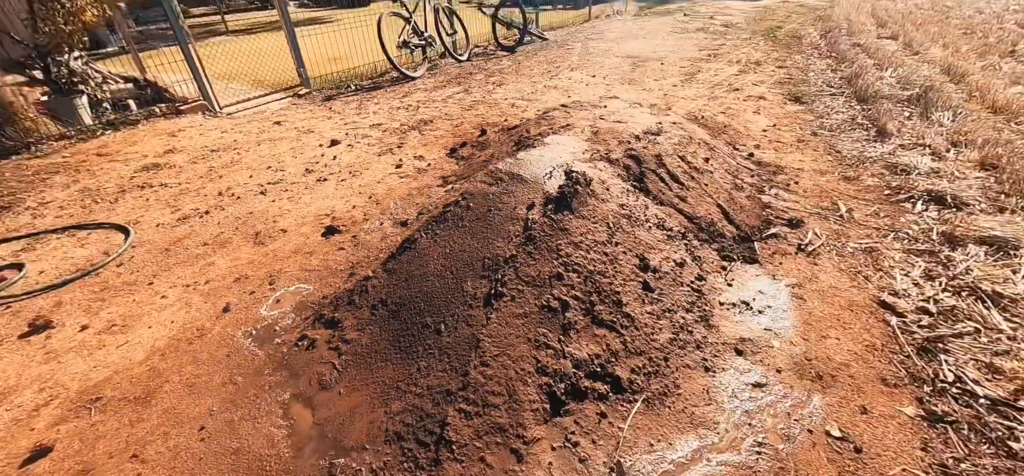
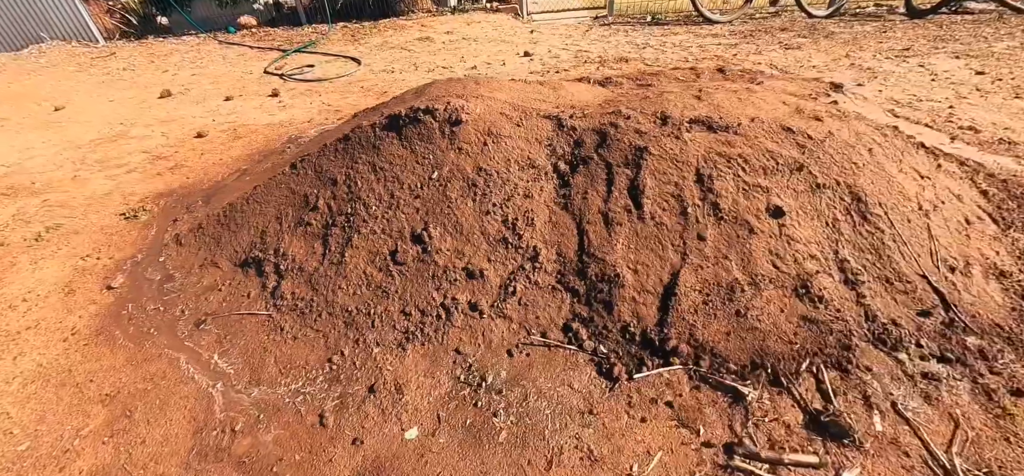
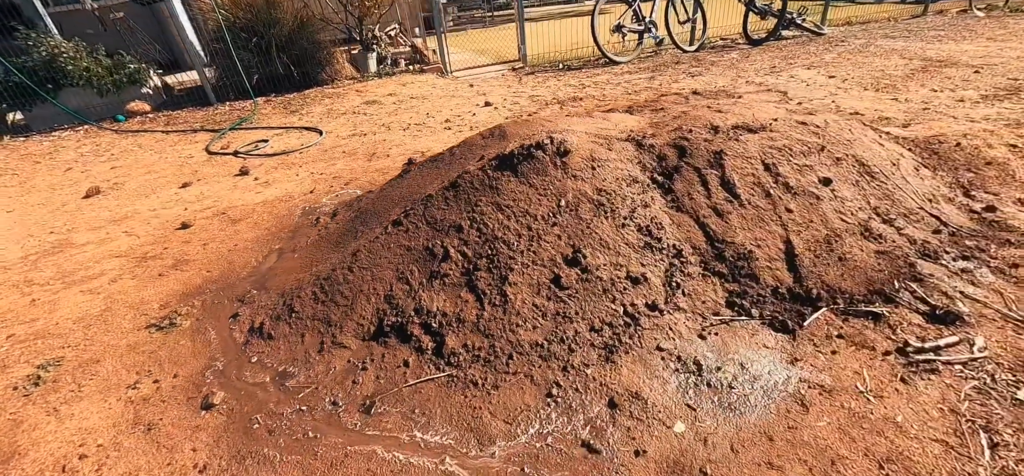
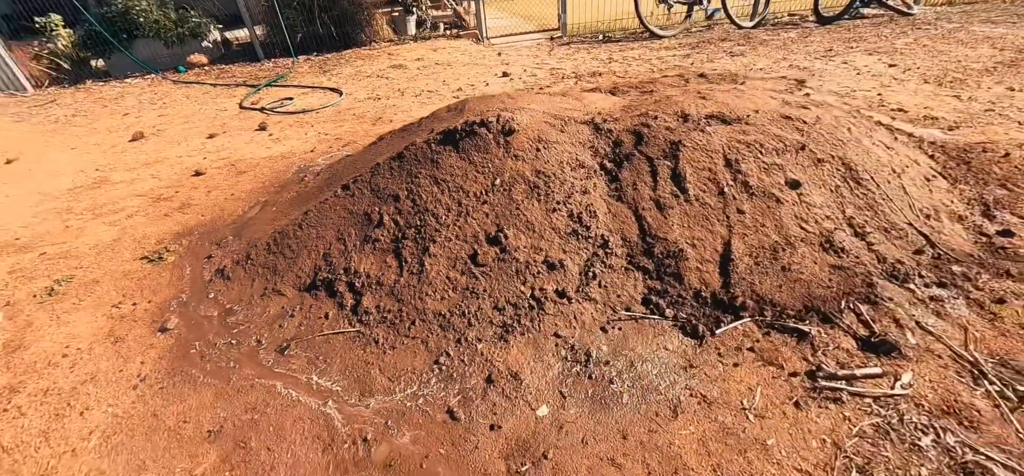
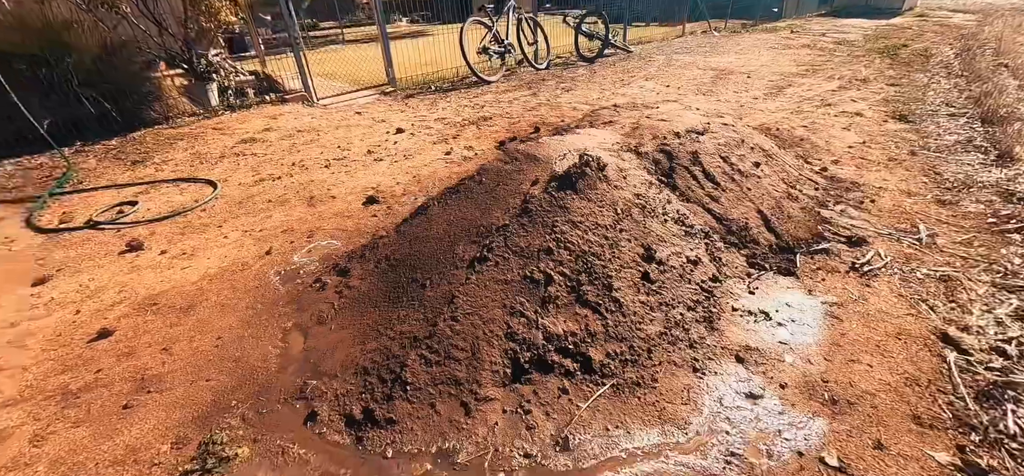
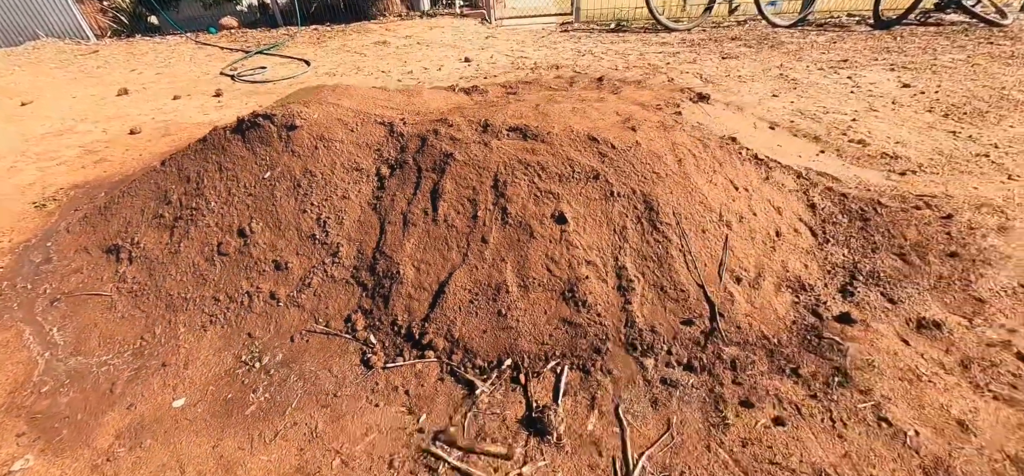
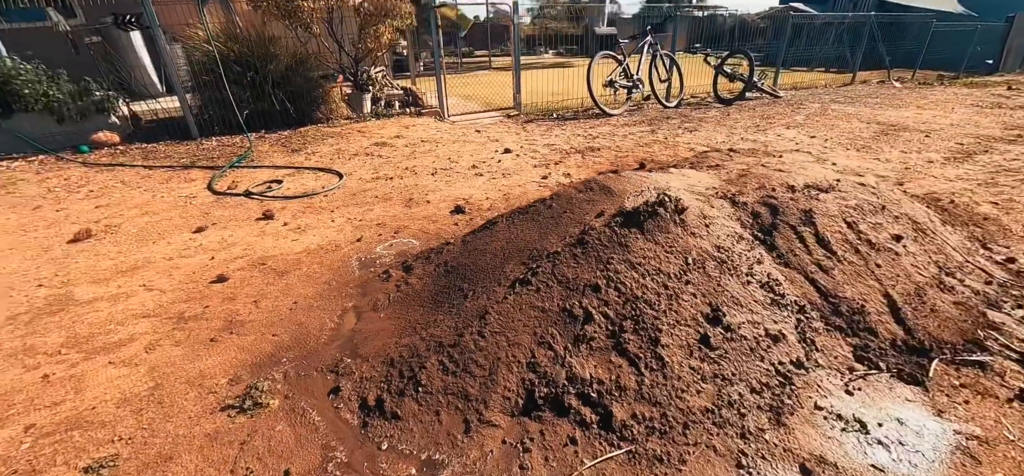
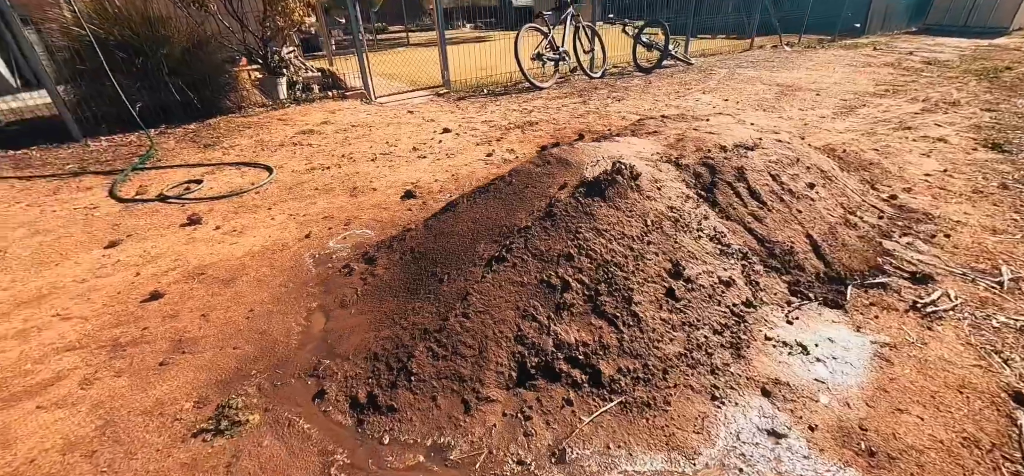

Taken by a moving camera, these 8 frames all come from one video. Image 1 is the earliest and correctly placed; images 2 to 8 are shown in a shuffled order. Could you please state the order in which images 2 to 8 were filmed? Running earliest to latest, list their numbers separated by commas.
5, 8, 7, 3, 4, 2, 6
